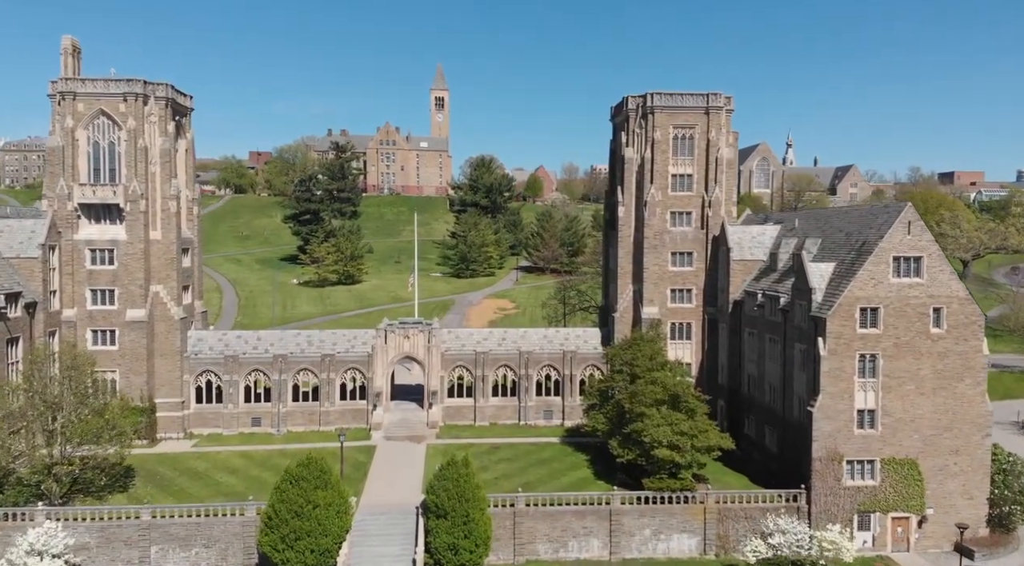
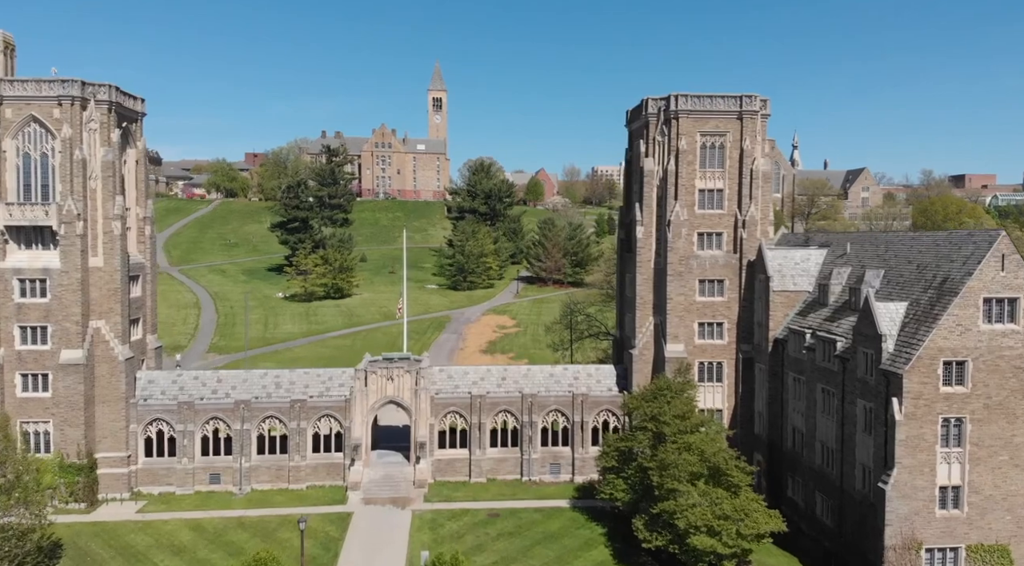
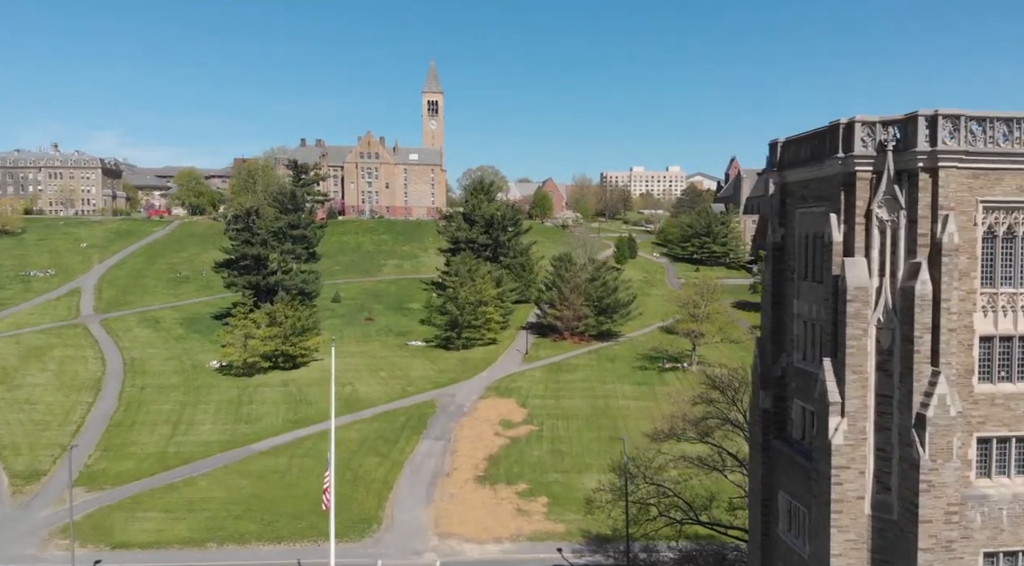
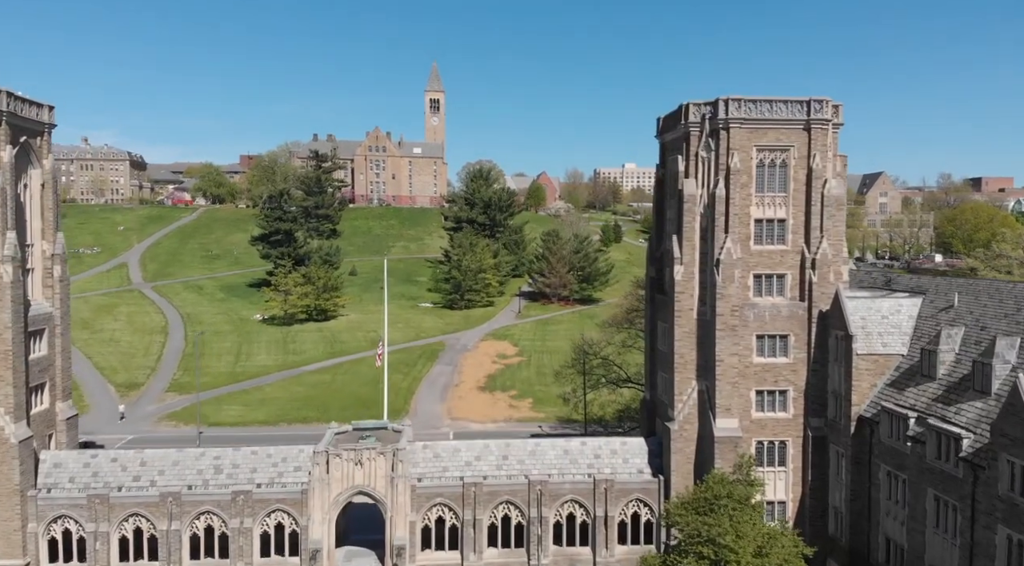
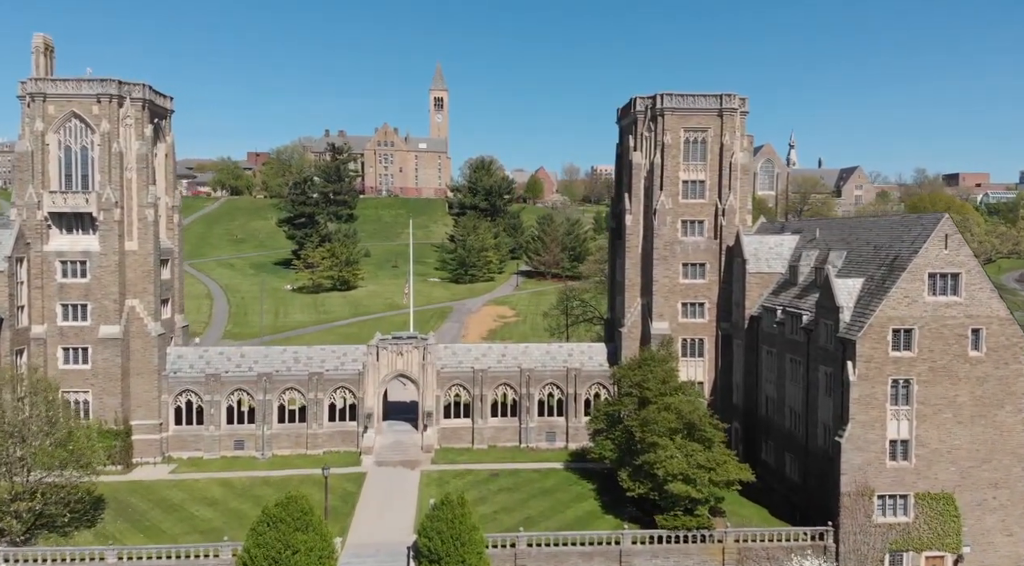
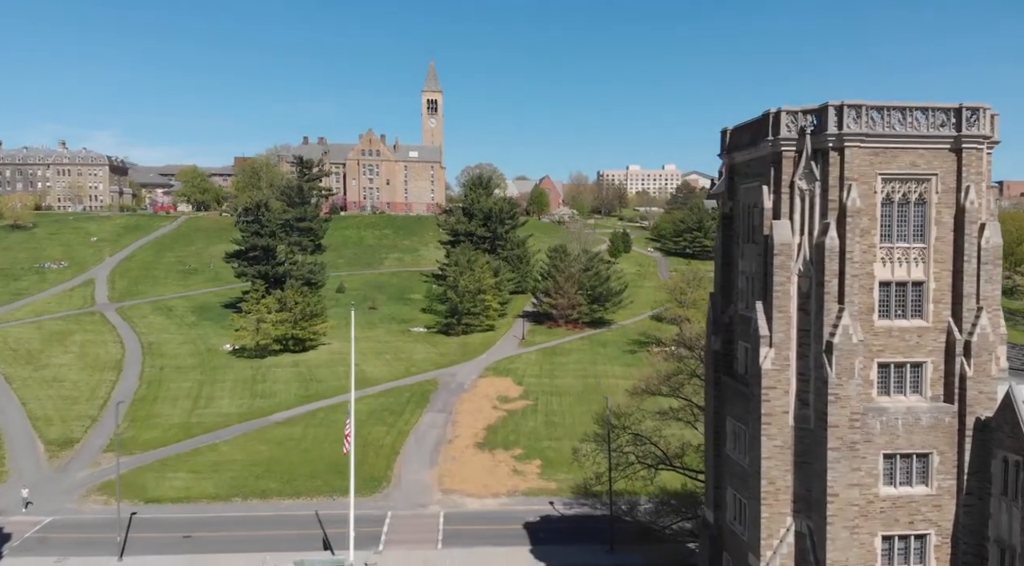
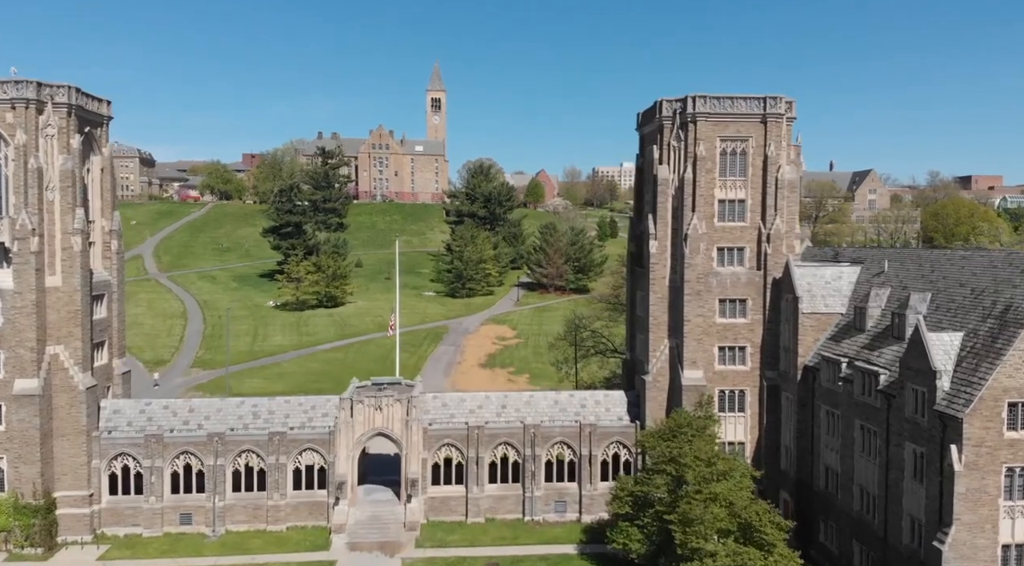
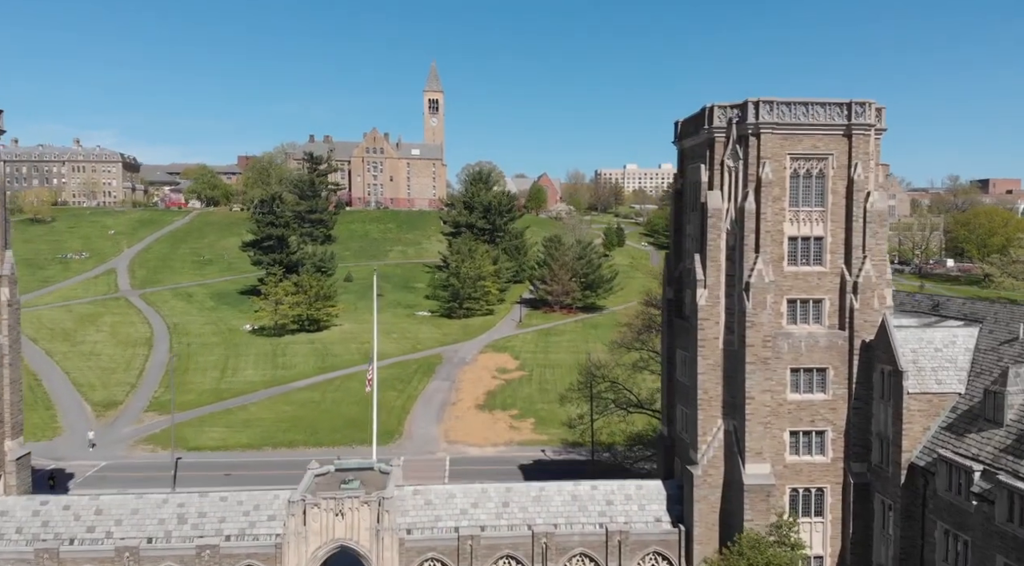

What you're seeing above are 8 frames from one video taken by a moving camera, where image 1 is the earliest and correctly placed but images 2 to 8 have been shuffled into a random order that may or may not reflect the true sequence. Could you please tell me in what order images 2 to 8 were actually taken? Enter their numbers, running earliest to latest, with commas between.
5, 2, 7, 4, 8, 6, 3
